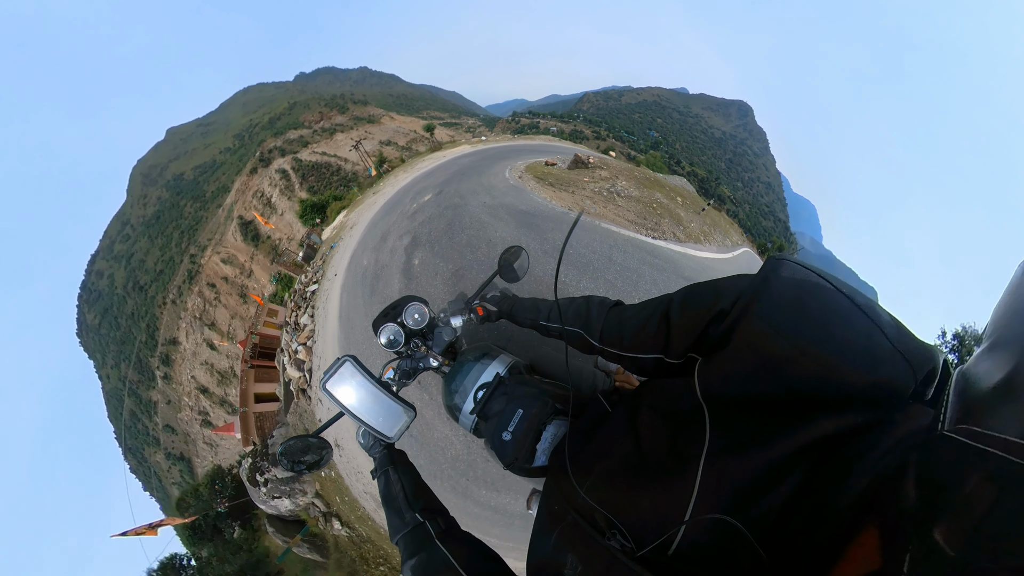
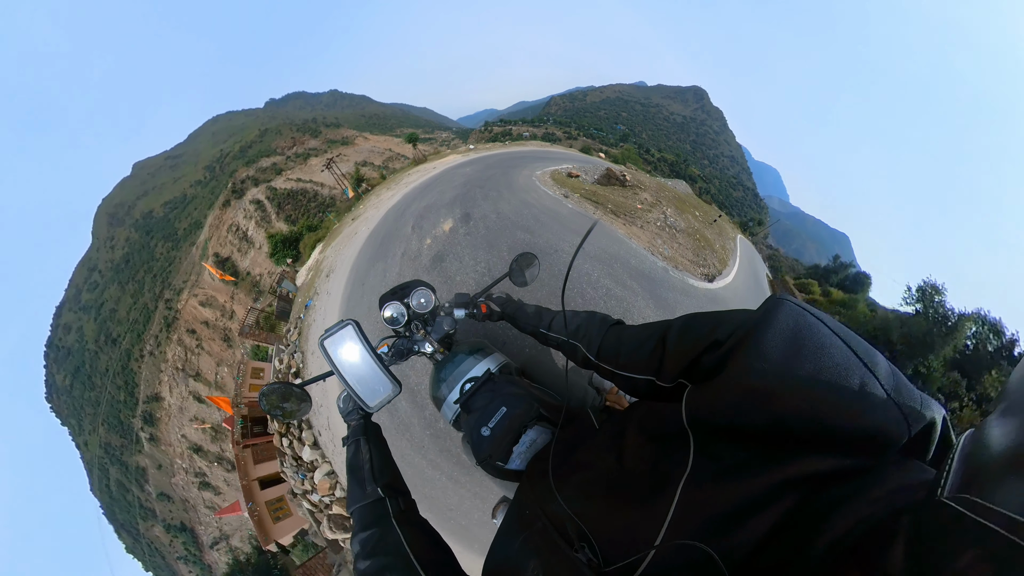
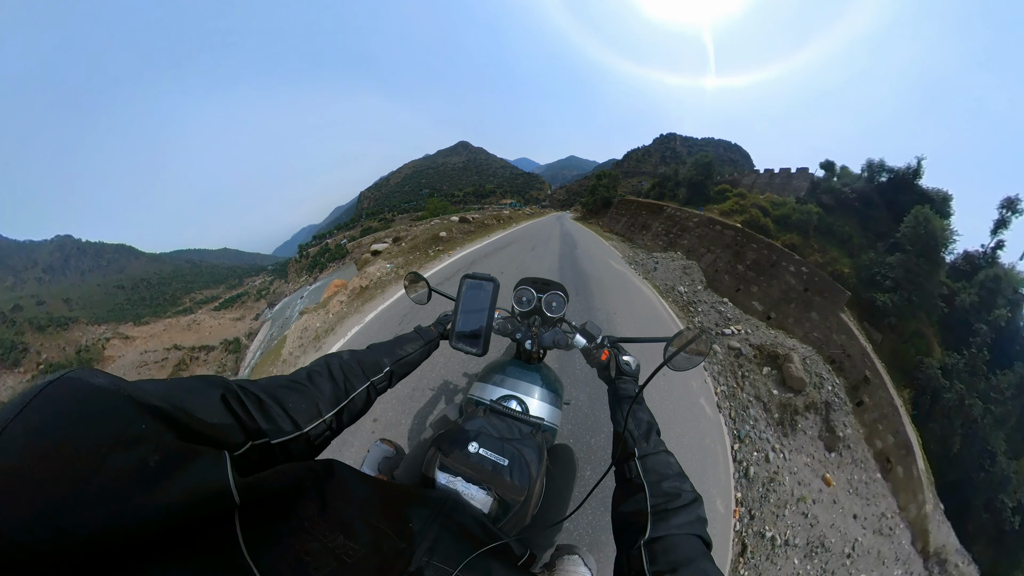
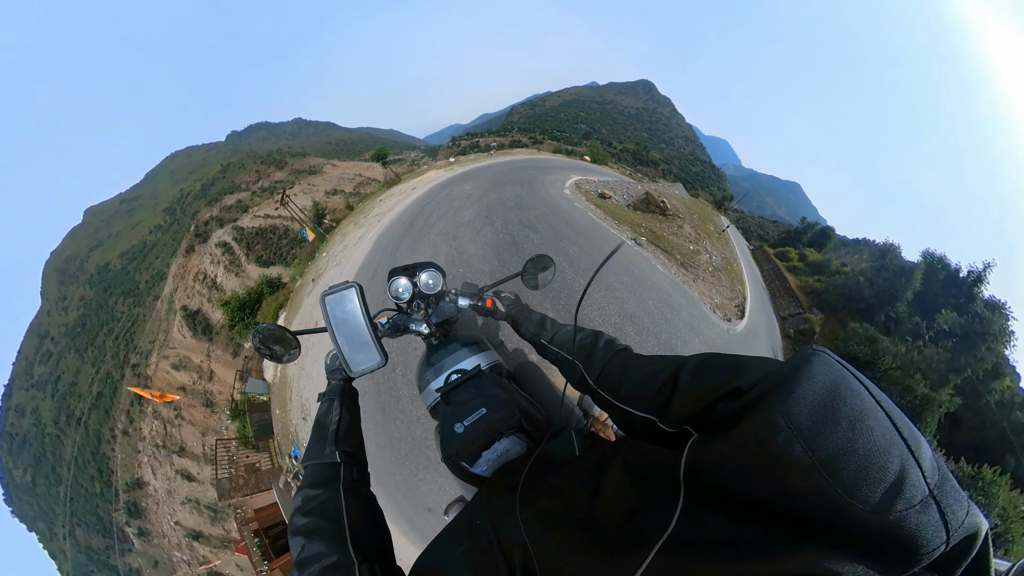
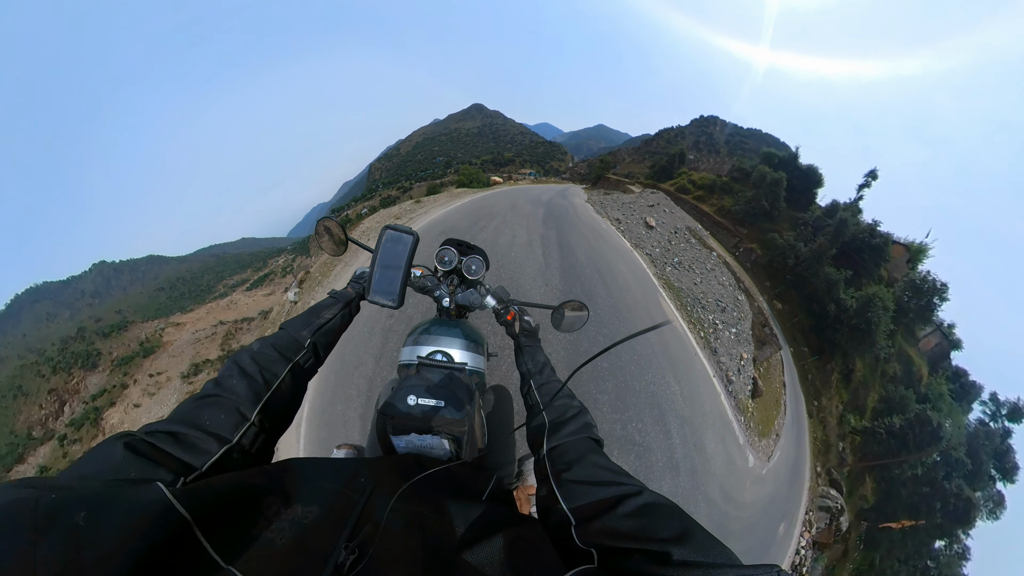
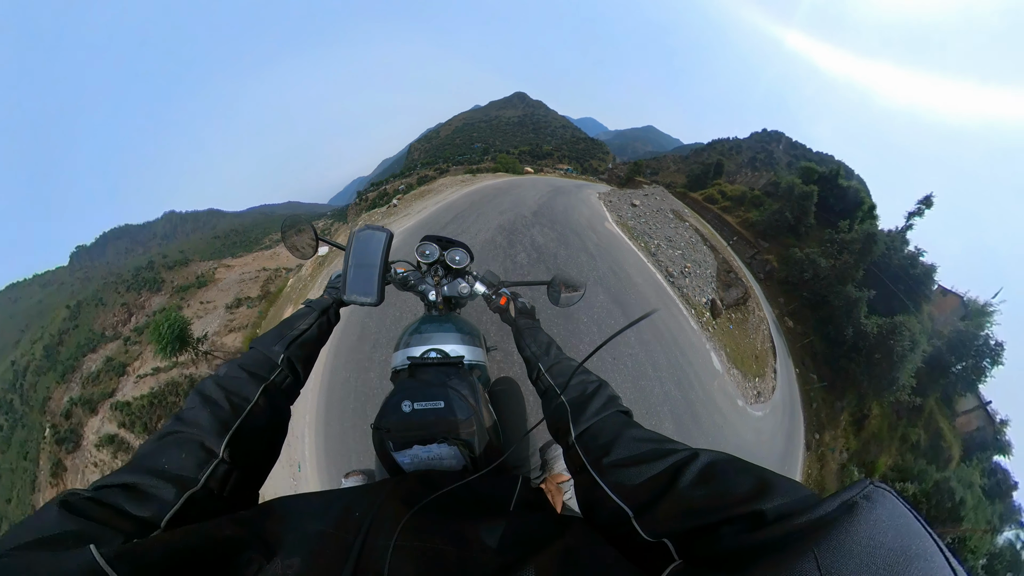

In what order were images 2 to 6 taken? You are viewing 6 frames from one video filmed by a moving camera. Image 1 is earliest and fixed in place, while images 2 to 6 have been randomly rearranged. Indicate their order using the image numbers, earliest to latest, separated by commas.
2, 4, 6, 5, 3
